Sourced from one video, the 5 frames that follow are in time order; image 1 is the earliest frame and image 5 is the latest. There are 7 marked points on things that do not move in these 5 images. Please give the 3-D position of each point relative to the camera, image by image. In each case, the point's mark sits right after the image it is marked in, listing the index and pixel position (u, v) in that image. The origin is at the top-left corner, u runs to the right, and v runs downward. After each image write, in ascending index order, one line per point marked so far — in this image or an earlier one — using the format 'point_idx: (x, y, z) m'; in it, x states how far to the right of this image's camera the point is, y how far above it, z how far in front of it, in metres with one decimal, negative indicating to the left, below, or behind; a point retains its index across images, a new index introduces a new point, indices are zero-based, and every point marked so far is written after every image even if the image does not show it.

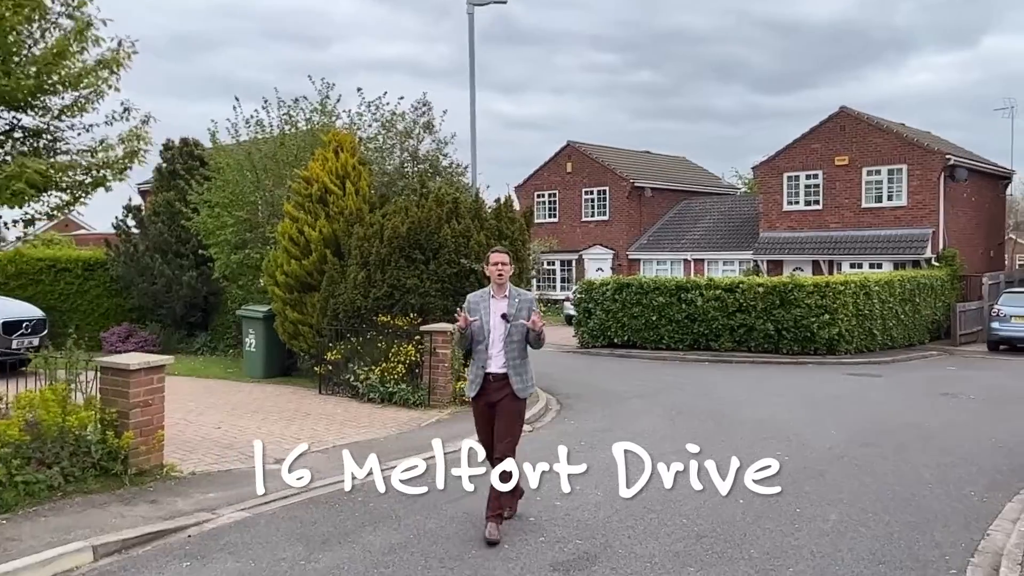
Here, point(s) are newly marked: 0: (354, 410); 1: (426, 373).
0: (-2.2, -1.7, +11.3) m
1: (-1.2, -1.2, +11.4) m
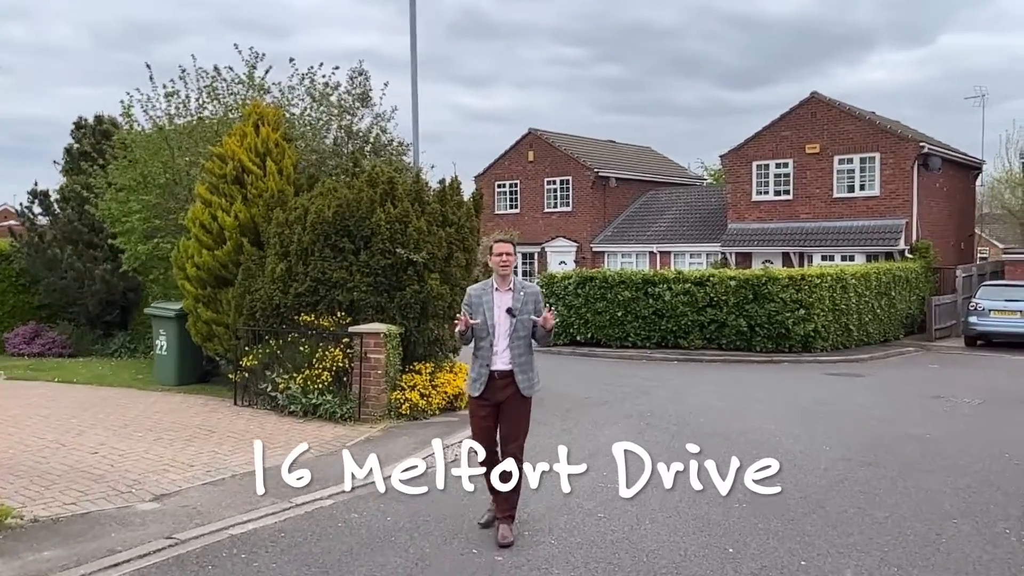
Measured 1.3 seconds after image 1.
0: (-2.9, -1.7, +9.6) m
1: (-1.9, -1.2, +9.8) m
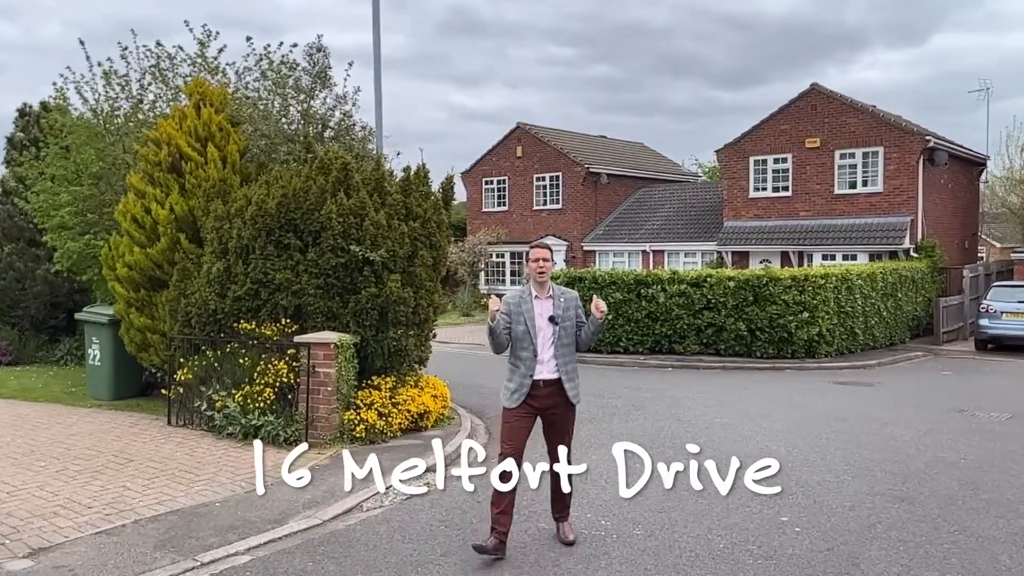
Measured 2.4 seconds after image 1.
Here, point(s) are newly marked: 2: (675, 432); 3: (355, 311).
0: (-3.2, -1.7, +8.3) m
1: (-2.2, -1.2, +8.5) m
2: (+2.0, -1.8, +9.9) m
3: (-1.7, -0.2, +8.6) m
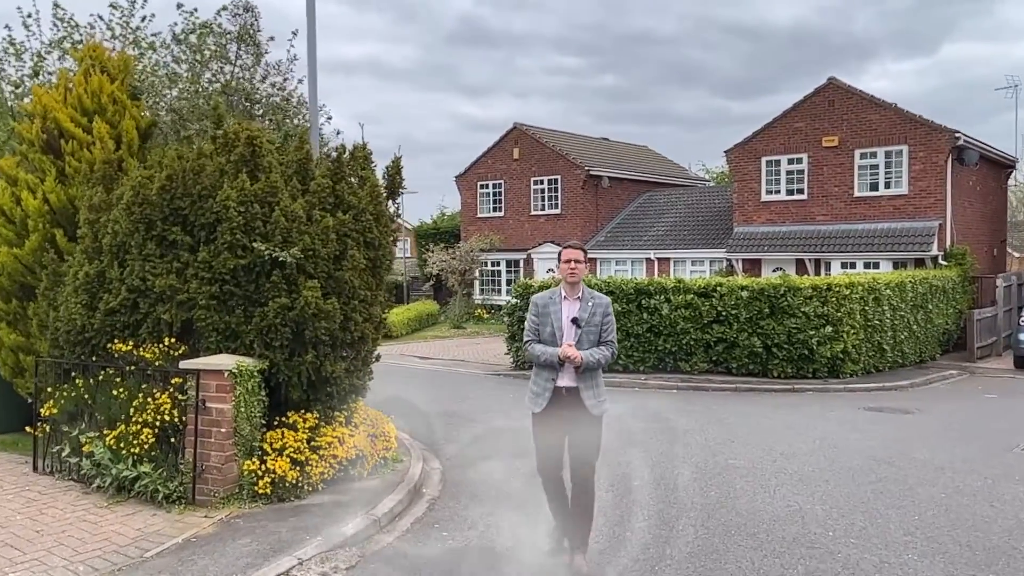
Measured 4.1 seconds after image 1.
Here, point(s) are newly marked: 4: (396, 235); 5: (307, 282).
0: (-3.6, -1.8, +6.3) m
1: (-2.6, -1.3, +6.5) m
2: (+1.6, -1.9, +7.9) m
3: (-2.1, -0.3, +6.6) m
4: (-1.1, +0.5, +7.8) m
5: (-1.7, 0.0, +6.7) m
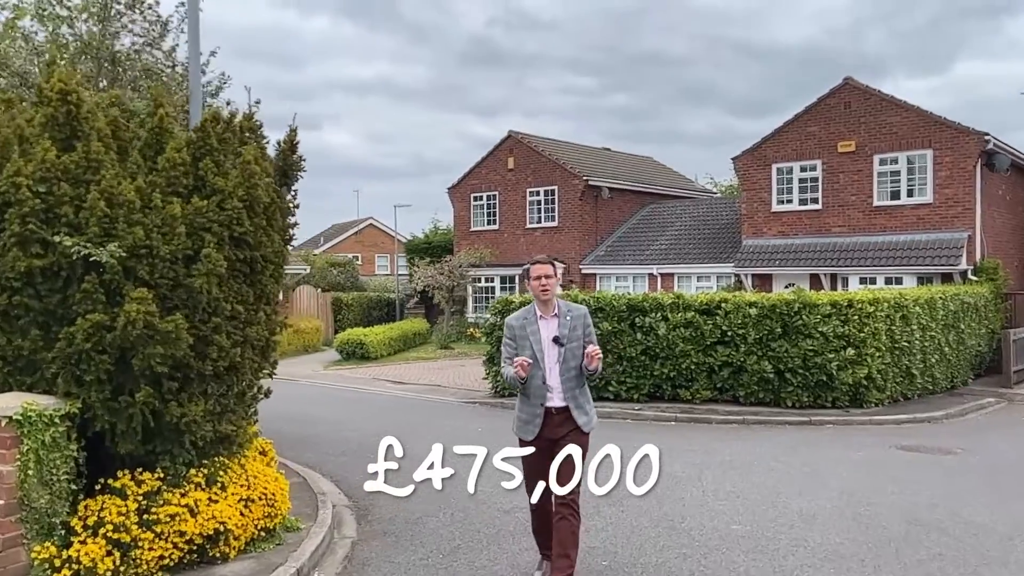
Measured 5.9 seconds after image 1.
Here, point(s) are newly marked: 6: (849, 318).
0: (-4.1, -1.8, +4.4) m
1: (-3.2, -1.3, +4.6) m
2: (+1.1, -2.0, +5.9) m
3: (-2.6, -0.4, +4.7) m
4: (-1.6, +0.4, +5.9) m
5: (-2.2, 0.0, +4.8) m
6: (+5.6, -0.5, +13.3) m
